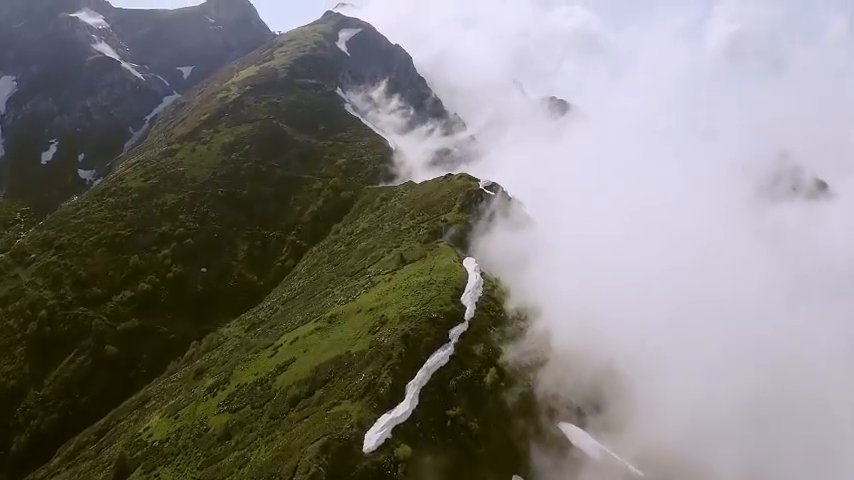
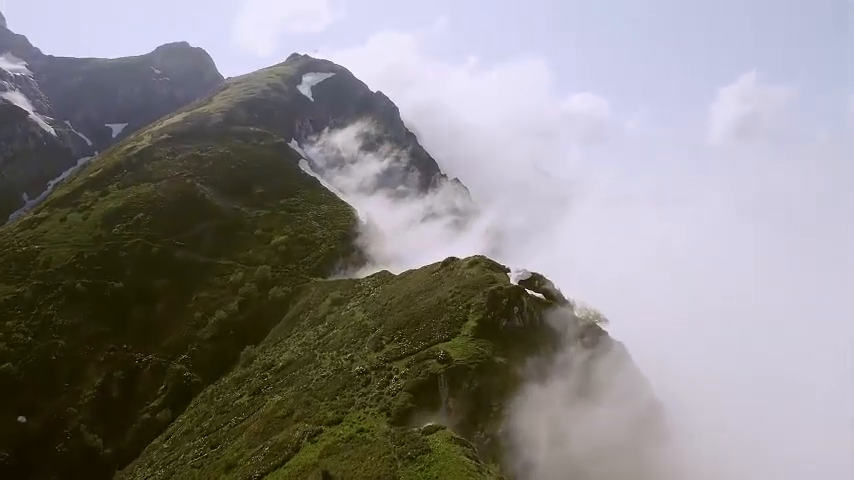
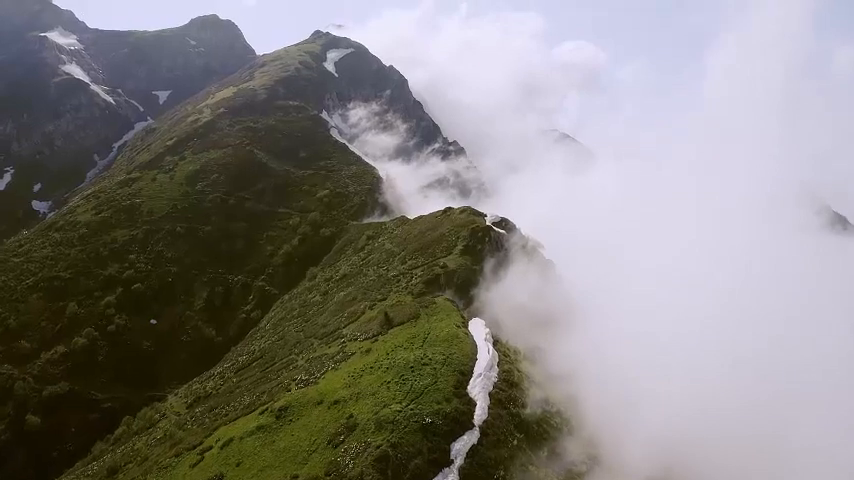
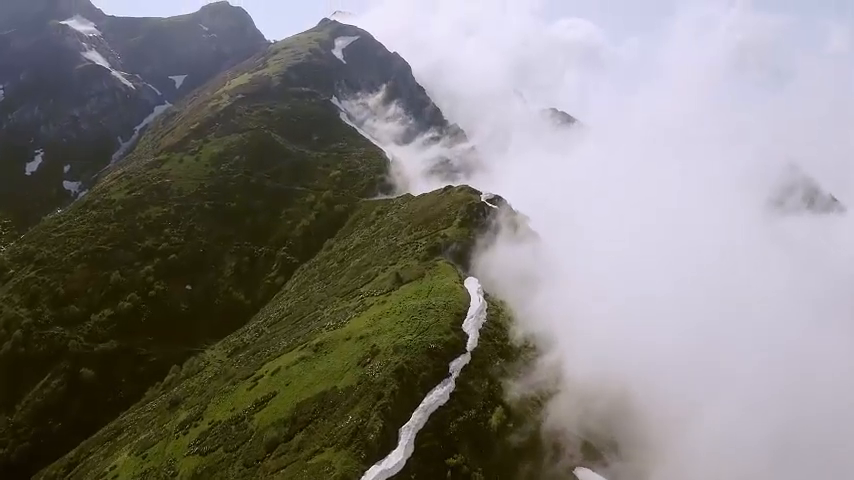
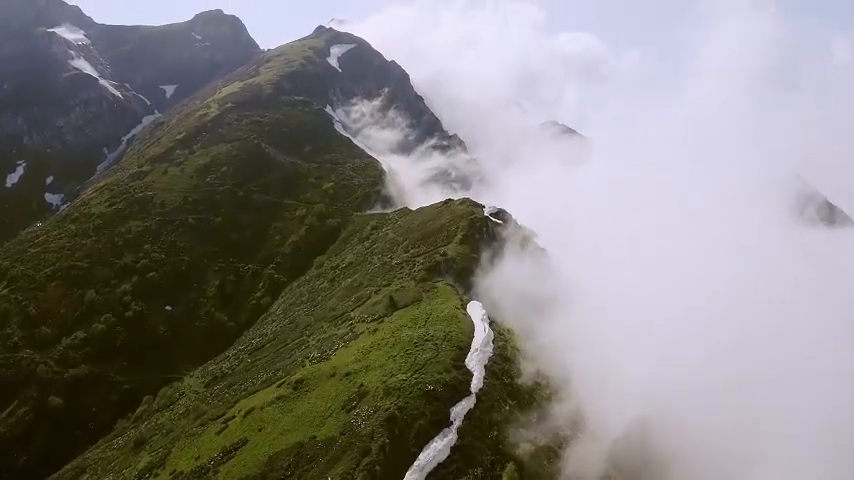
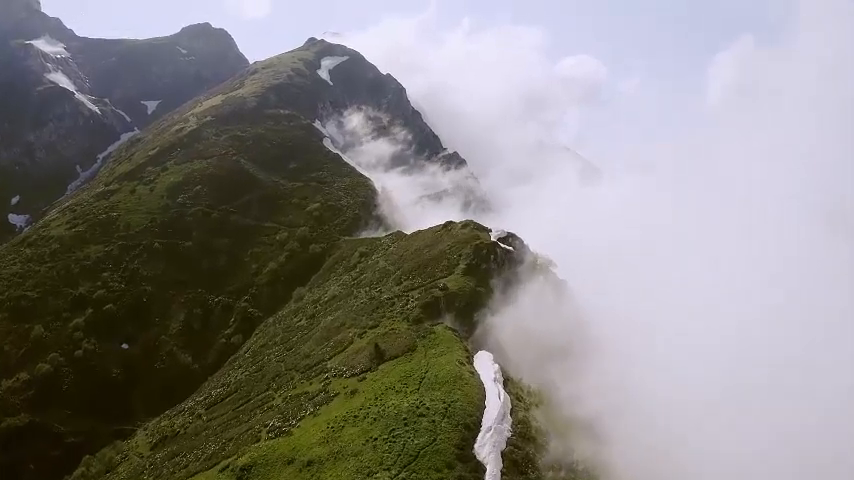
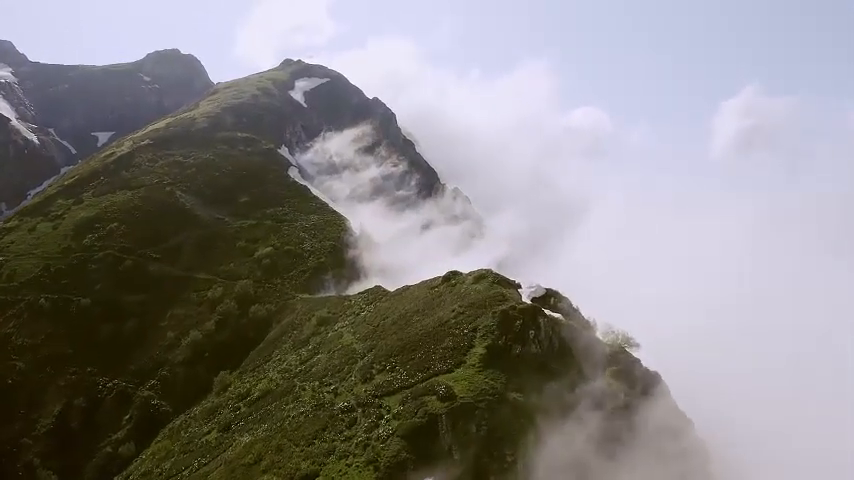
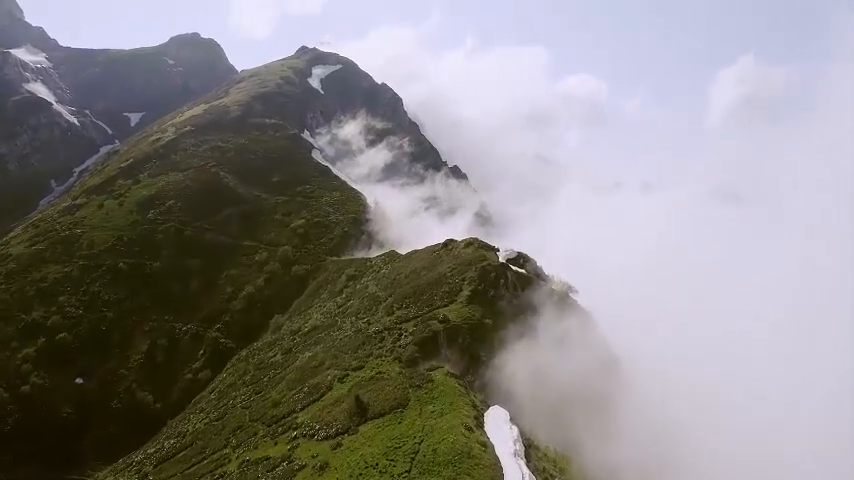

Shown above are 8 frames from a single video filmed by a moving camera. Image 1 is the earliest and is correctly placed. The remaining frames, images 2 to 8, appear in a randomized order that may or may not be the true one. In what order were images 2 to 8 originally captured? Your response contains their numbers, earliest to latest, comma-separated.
4, 5, 3, 6, 8, 2, 7
